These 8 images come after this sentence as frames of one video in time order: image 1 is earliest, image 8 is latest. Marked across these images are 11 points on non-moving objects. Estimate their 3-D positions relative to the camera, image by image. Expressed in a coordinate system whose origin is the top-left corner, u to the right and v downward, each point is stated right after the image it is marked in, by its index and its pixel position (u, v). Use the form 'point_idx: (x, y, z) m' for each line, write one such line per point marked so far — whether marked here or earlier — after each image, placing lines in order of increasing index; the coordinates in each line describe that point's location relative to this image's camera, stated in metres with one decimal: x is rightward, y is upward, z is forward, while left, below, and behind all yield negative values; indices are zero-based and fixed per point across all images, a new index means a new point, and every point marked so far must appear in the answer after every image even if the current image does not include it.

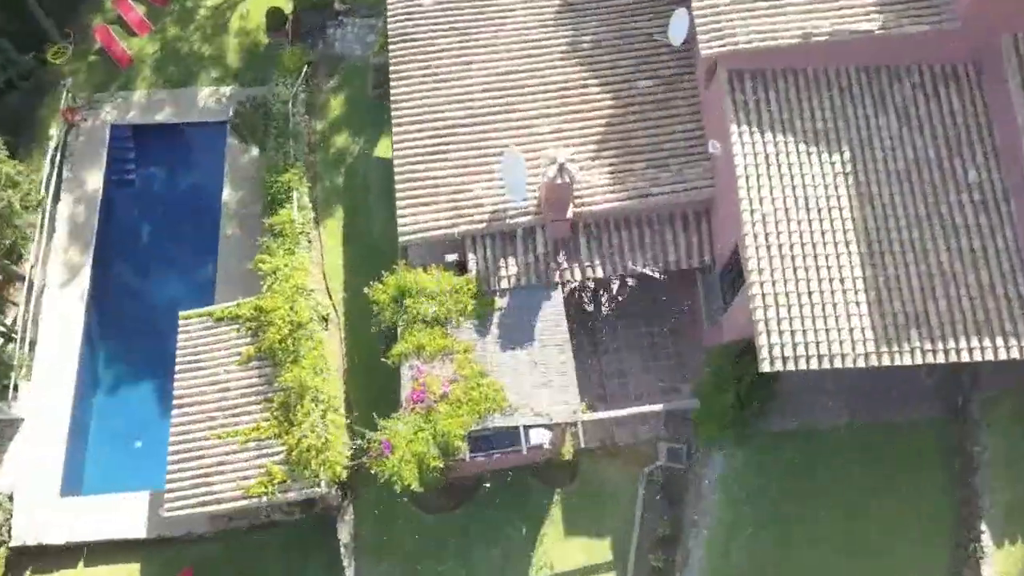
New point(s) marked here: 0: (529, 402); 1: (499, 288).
0: (+0.4, -2.4, +17.6) m
1: (-0.3, 0.0, +18.6) m
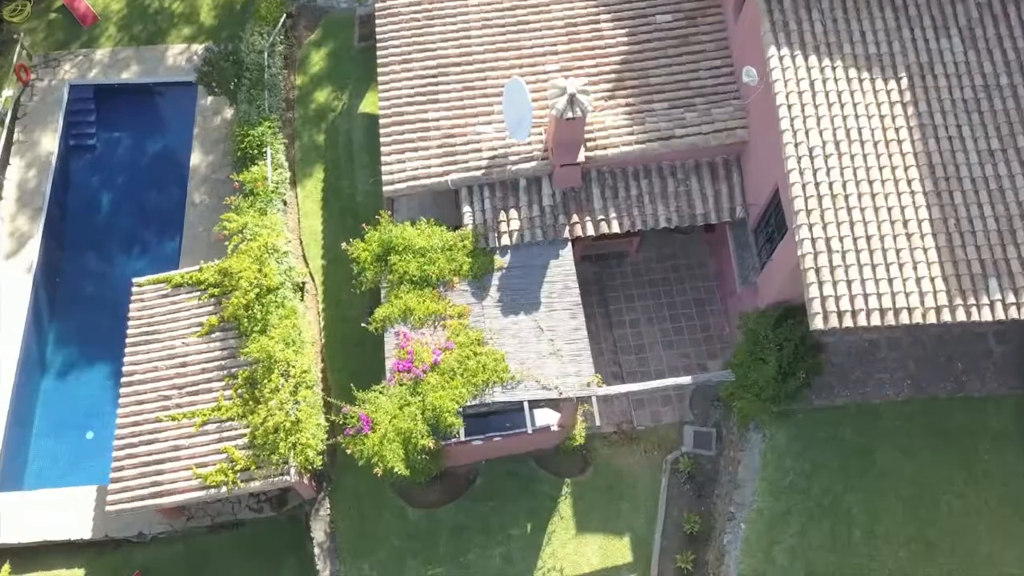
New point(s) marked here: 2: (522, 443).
0: (+0.4, -1.6, +15.0) m
1: (-0.3, +0.9, +16.1) m
2: (+0.2, -3.1, +16.2) m
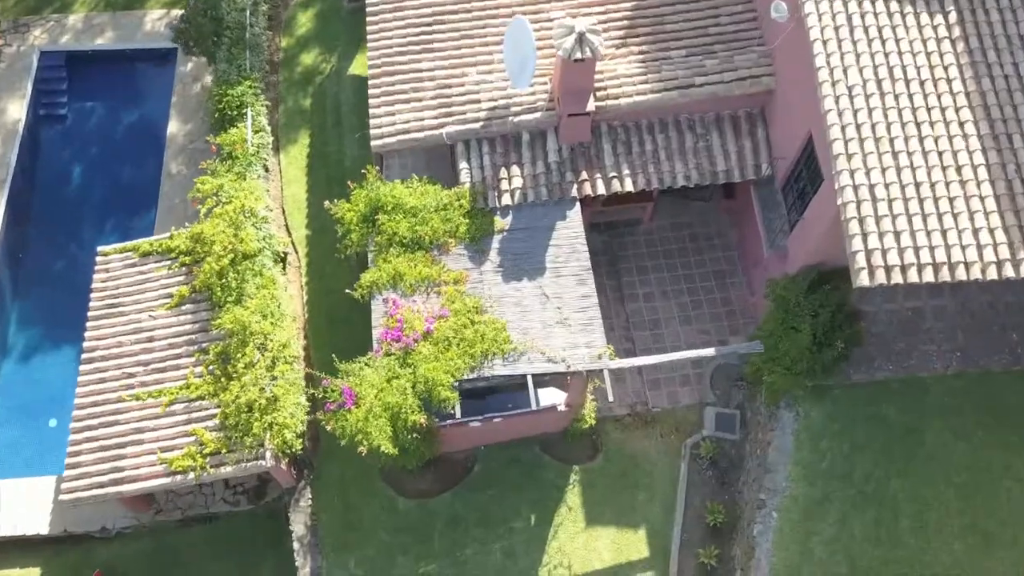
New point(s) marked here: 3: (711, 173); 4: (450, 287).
0: (+0.5, -0.9, +13.4) m
1: (-0.2, +1.5, +14.5) m
2: (+0.3, -2.4, +14.6) m
3: (+3.6, +2.1, +14.9) m
4: (-1.0, 0.0, +13.8) m
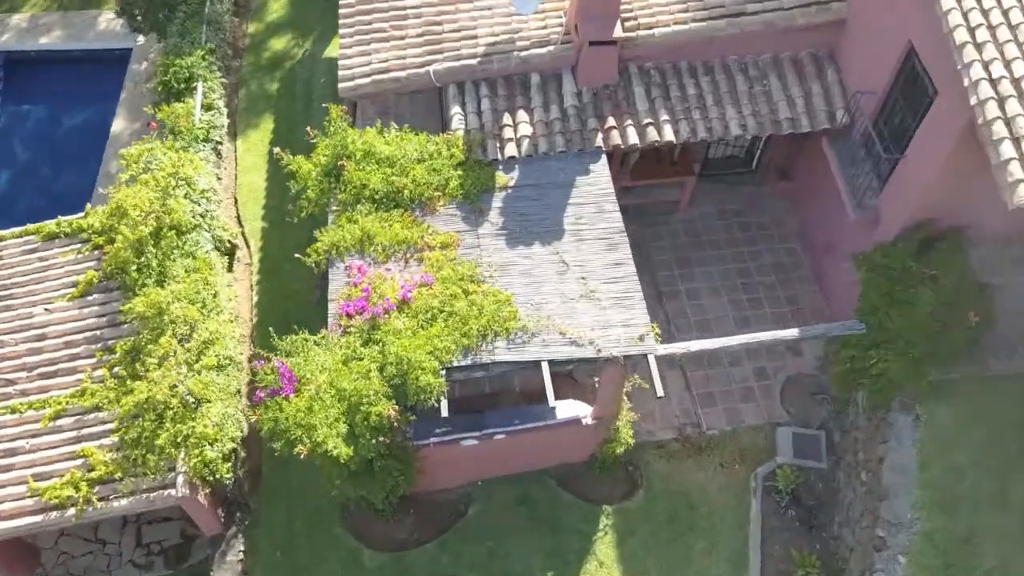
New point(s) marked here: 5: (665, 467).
0: (+0.5, -0.4, +9.7) m
1: (-0.1, +1.8, +11.2) m
2: (+0.4, -2.1, +10.7) m
3: (+3.7, +2.3, +11.6) m
4: (-1.0, +0.5, +10.3) m
5: (+2.1, -2.4, +11.2) m
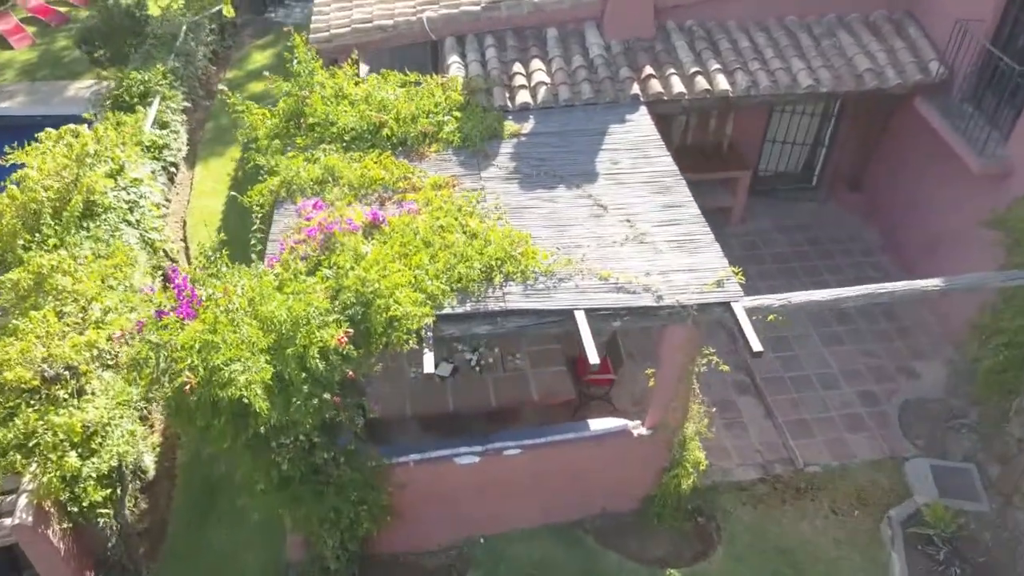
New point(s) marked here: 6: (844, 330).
0: (+0.7, +0.2, +6.8) m
1: (0.0, +2.0, +8.8) m
2: (+0.5, -1.7, +7.3) m
3: (+3.8, +2.4, +9.3) m
4: (-0.8, +0.9, +7.5) m
5: (+2.2, -2.1, +7.7) m
6: (+3.8, -0.5, +9.6) m
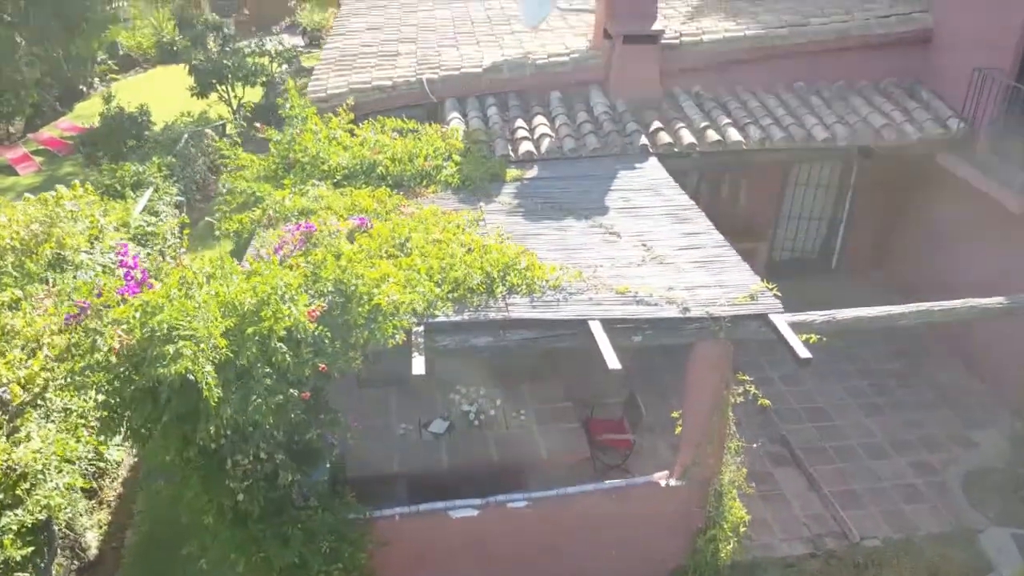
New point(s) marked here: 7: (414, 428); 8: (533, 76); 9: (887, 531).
0: (+0.7, 0.0, +6.0) m
1: (0.0, +1.4, +8.3) m
2: (+0.6, -1.9, +6.1) m
3: (+3.8, +1.7, +8.9) m
4: (-0.8, +0.6, +6.9) m
5: (+2.3, -2.4, +6.4) m
6: (+3.9, -1.2, +8.6) m
7: (-0.8, -1.2, +7.1) m
8: (+0.2, +2.4, +9.3) m
9: (+3.1, -2.0, +6.9) m
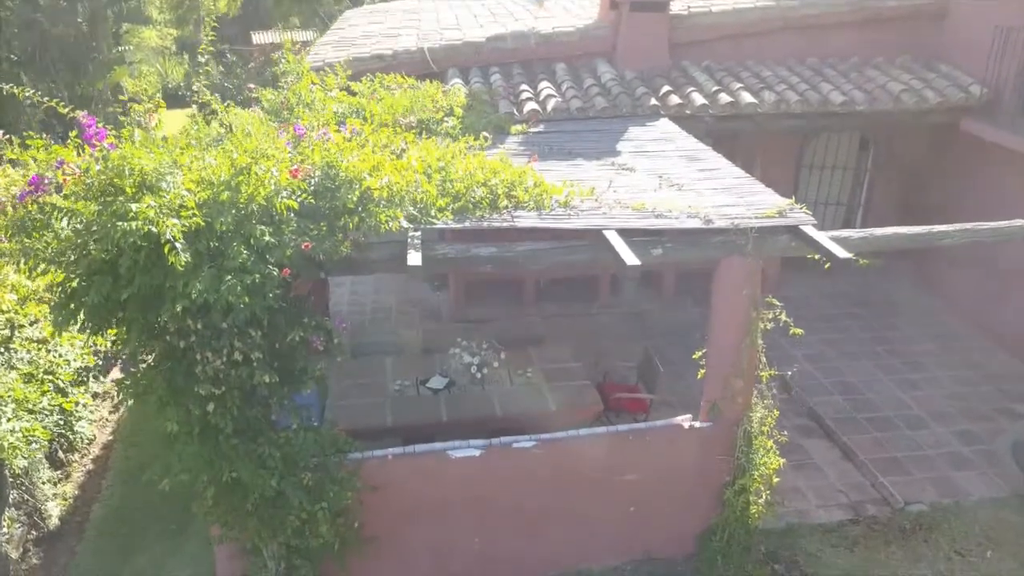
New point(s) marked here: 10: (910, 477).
0: (+0.8, +0.6, +5.5) m
1: (+0.1, +1.7, +7.9) m
2: (+0.6, -1.4, +5.5) m
3: (+3.9, +2.0, +8.5) m
4: (-0.7, +1.0, +6.4) m
5: (+2.3, -1.9, +5.7) m
6: (+3.9, -0.8, +8.0) m
7: (-0.8, -0.8, +6.5) m
8: (+0.3, +2.6, +9.0) m
9: (+3.2, -1.6, +6.2) m
10: (+3.1, -1.5, +6.5) m
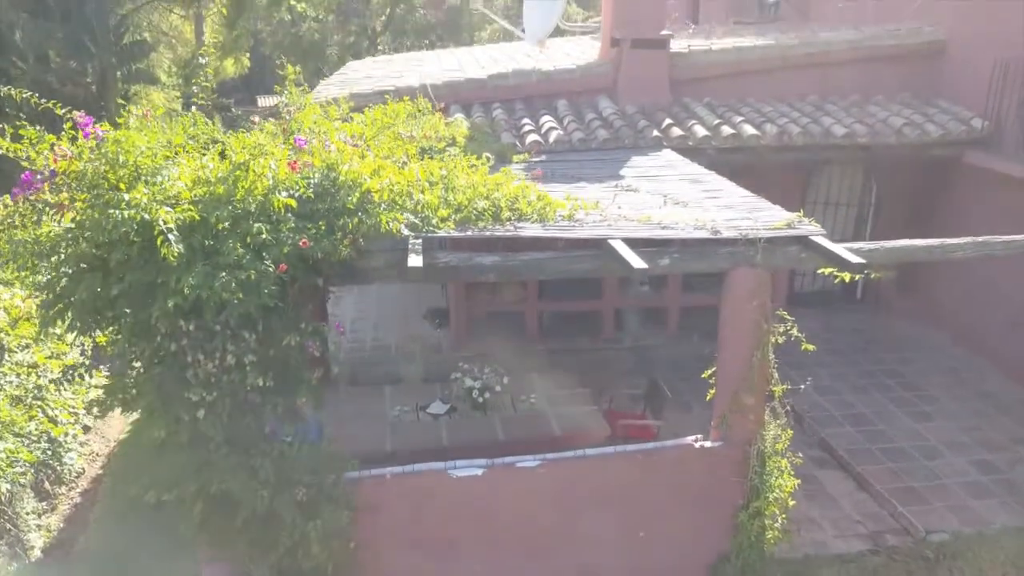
0: (+0.8, +0.5, +5.4) m
1: (+0.1, +1.4, +7.9) m
2: (+0.6, -1.5, +5.2) m
3: (+3.9, +1.6, +8.6) m
4: (-0.7, +0.8, +6.4) m
5: (+2.4, -2.0, +5.4) m
6: (+4.0, -1.1, +7.8) m
7: (-0.8, -0.9, +6.3) m
8: (+0.3, +2.3, +9.1) m
9: (+3.2, -1.7, +6.0) m
10: (+3.1, -1.7, +6.2) m
